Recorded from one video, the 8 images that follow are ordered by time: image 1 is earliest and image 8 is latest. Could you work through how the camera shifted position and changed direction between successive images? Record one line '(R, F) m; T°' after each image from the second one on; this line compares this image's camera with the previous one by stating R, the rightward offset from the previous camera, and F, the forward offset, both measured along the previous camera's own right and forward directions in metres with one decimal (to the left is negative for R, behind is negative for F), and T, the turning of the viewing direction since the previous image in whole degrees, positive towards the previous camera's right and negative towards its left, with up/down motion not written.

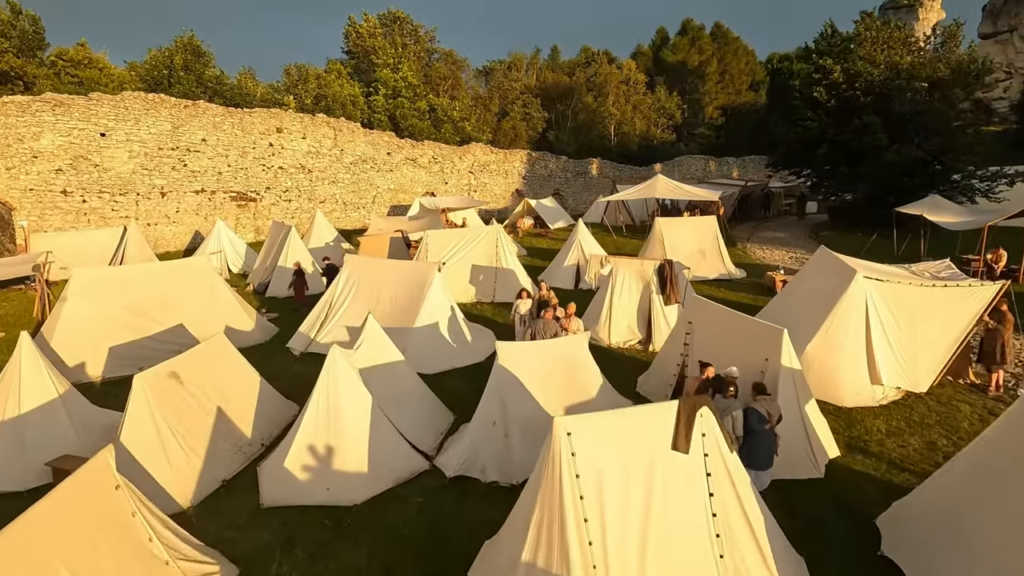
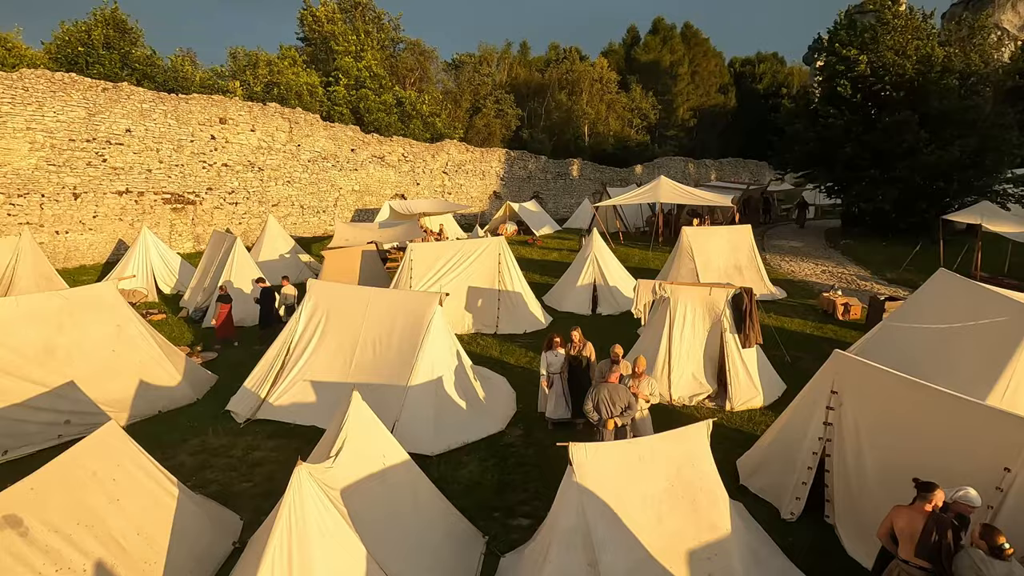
(-0.9, +2.5) m; +4°
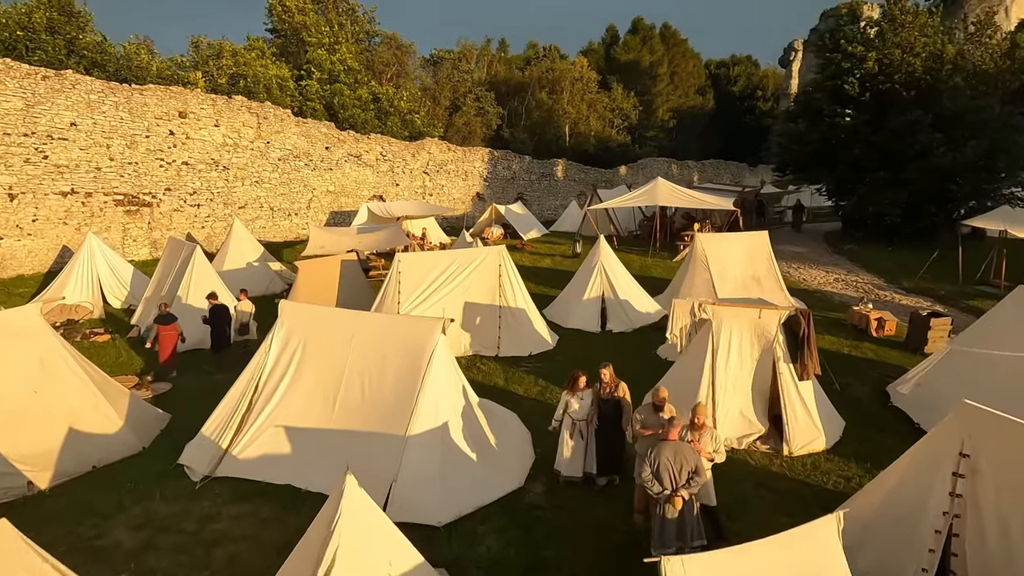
(-0.5, +1.2) m; +3°
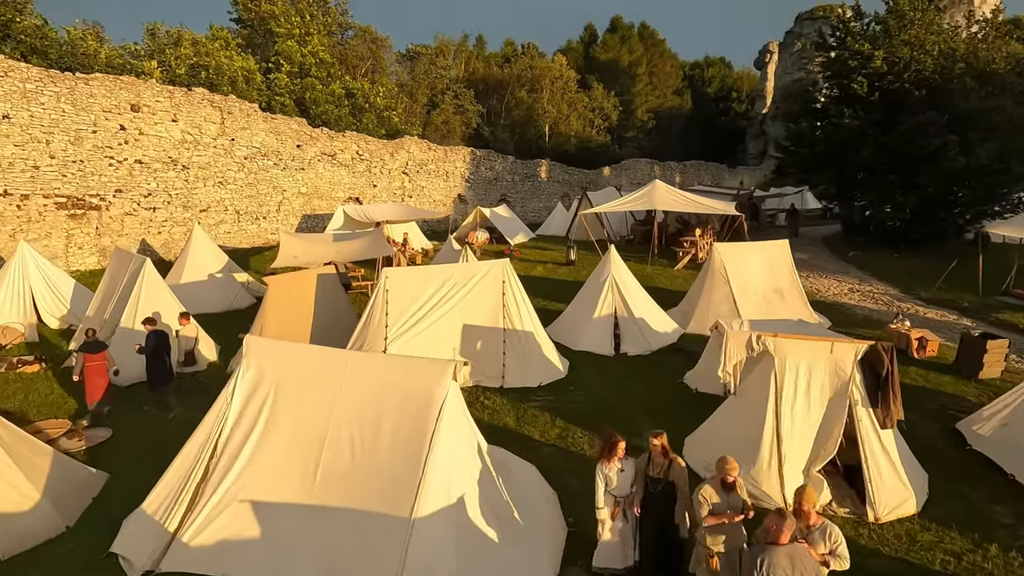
(-0.5, +1.2) m; +3°
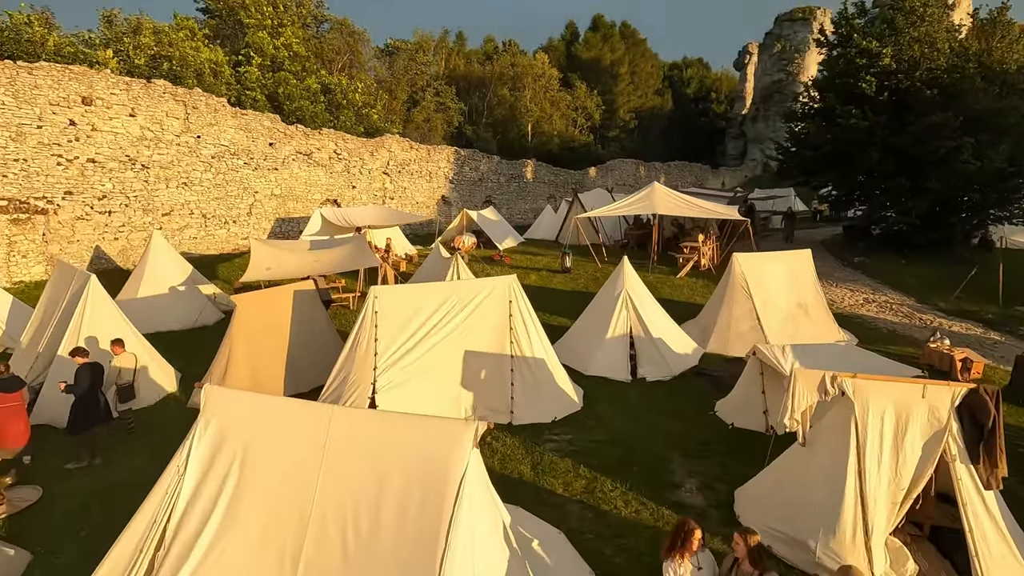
(-0.4, +1.0) m; +2°
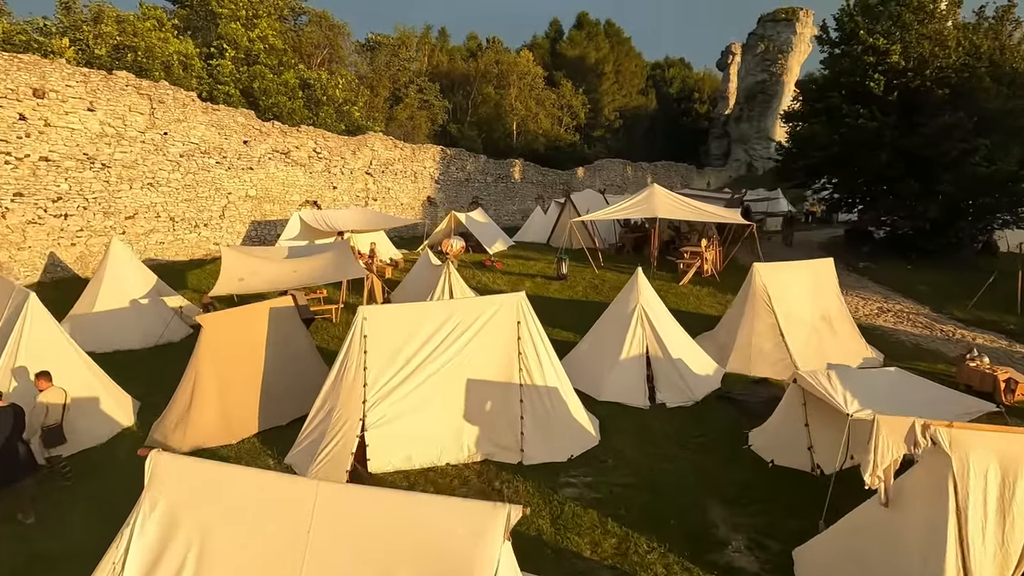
(-0.3, +0.8) m; +2°
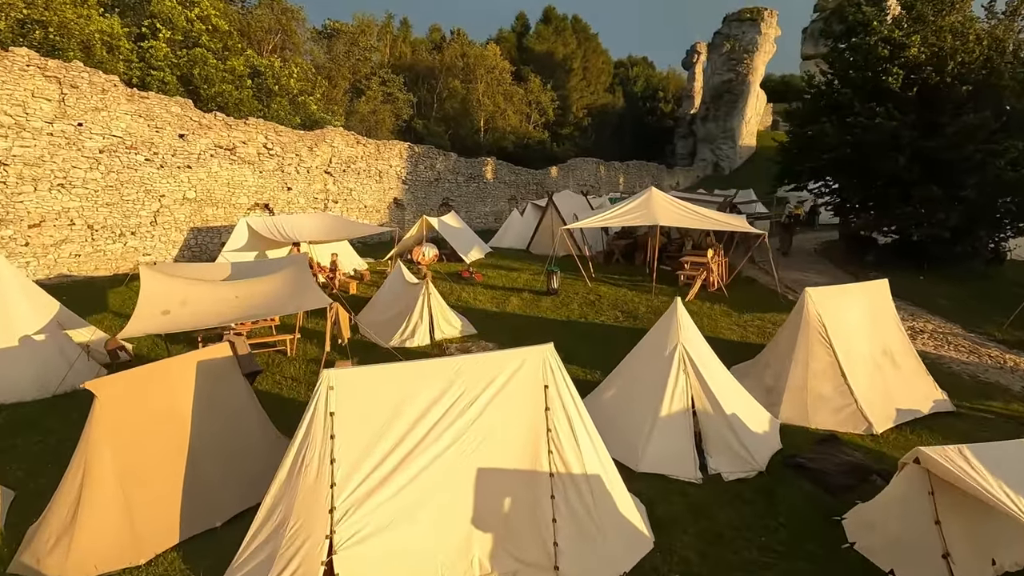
(-0.5, +1.7) m; +4°
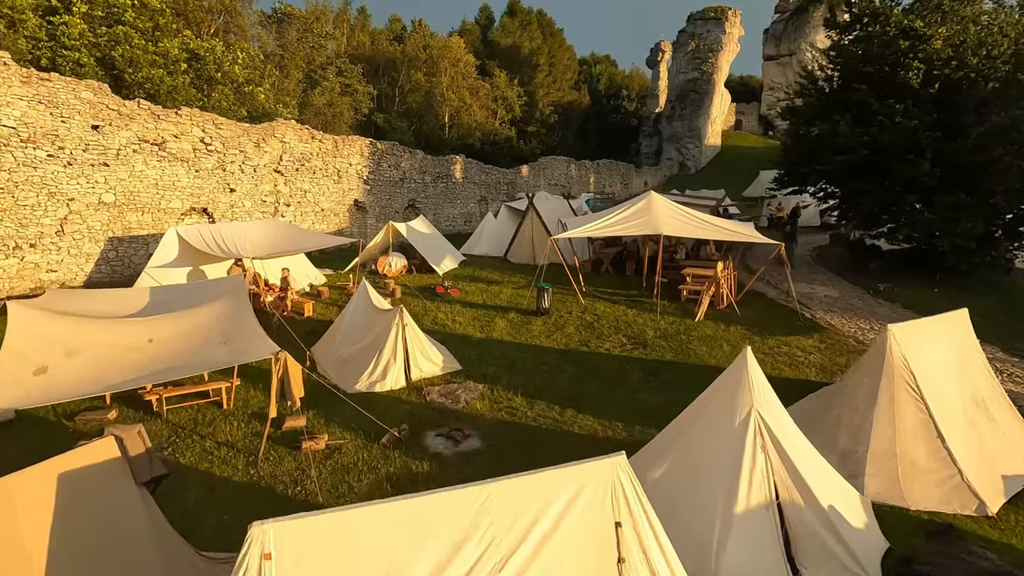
(-0.5, +1.7) m; +4°
